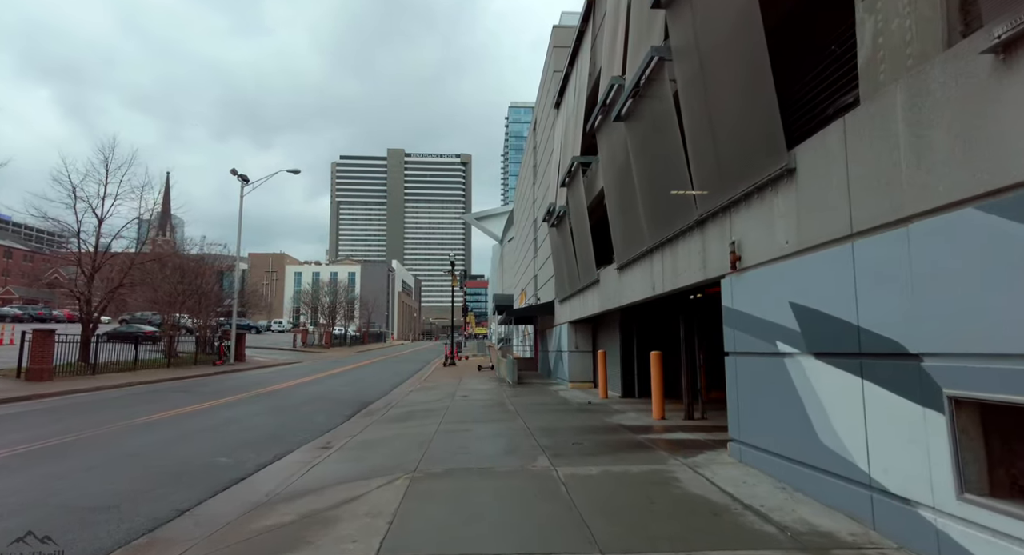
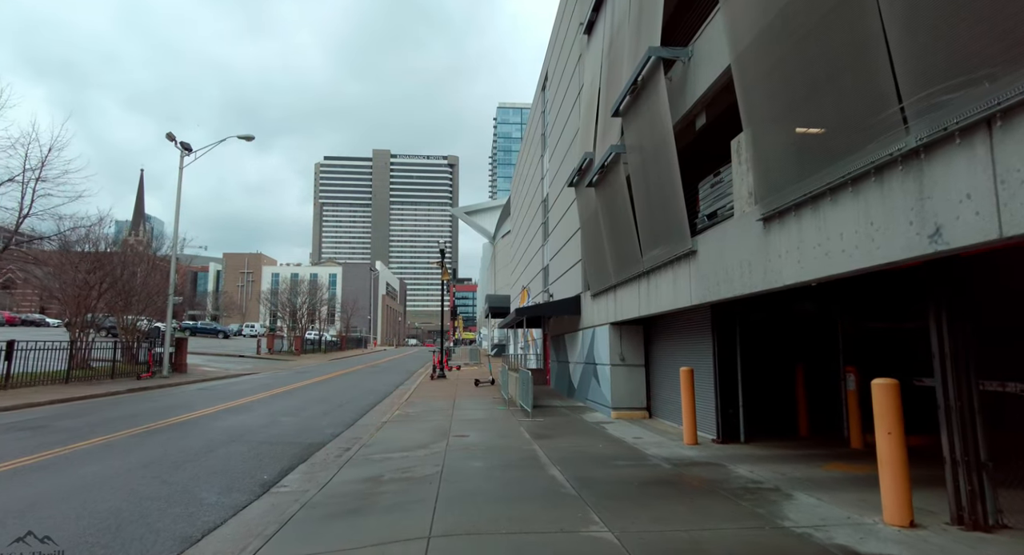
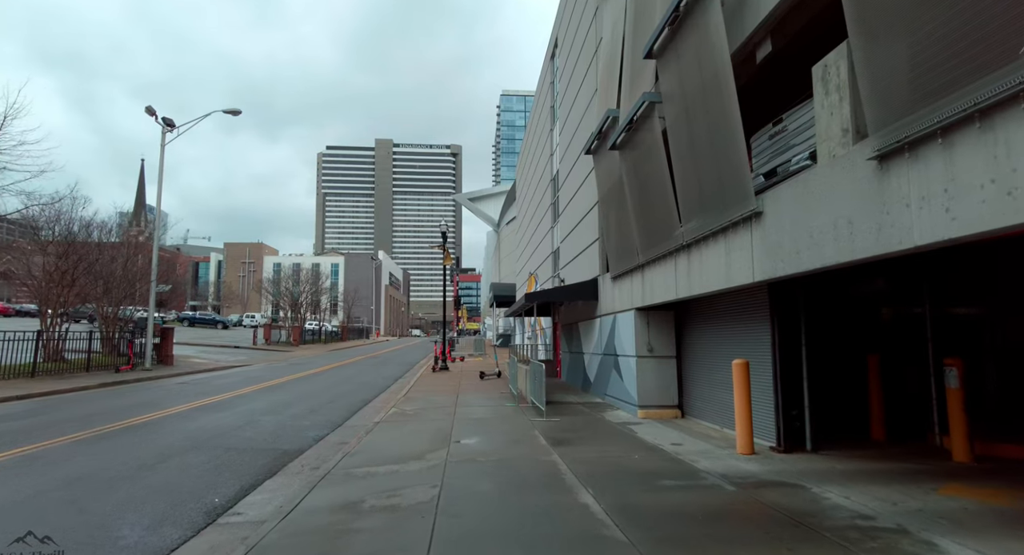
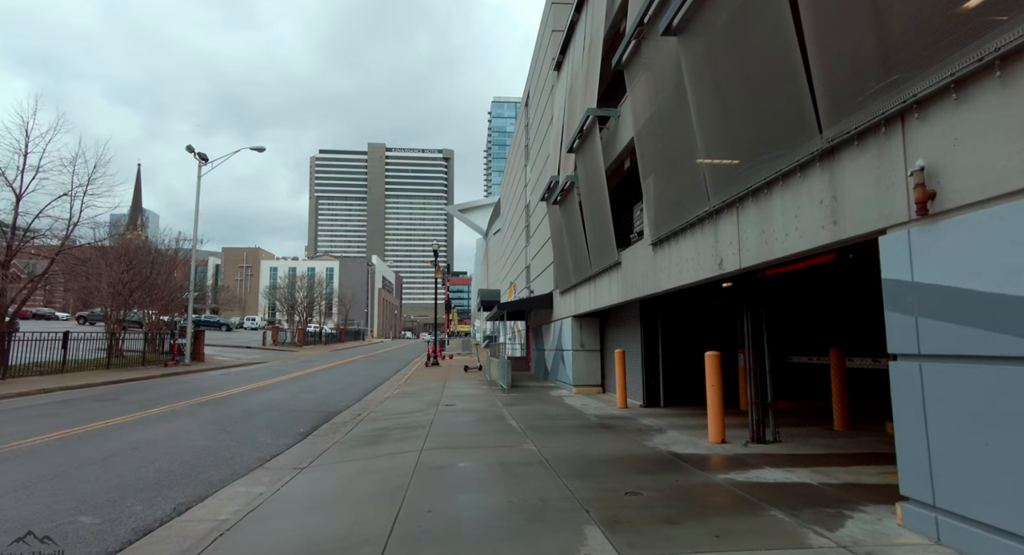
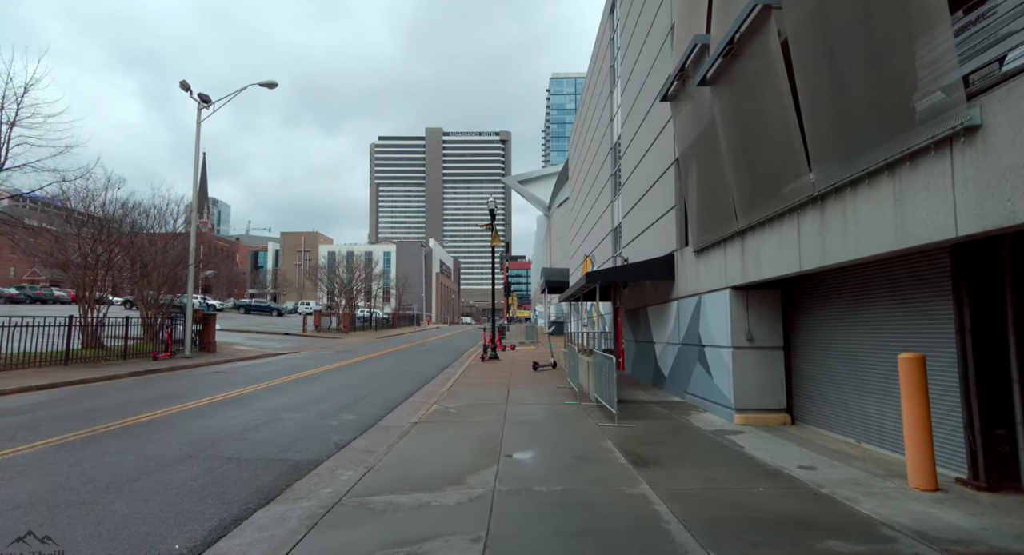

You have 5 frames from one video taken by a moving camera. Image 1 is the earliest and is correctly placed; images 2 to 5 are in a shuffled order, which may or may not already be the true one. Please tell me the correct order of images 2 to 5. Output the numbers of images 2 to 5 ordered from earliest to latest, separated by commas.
4, 2, 3, 5
